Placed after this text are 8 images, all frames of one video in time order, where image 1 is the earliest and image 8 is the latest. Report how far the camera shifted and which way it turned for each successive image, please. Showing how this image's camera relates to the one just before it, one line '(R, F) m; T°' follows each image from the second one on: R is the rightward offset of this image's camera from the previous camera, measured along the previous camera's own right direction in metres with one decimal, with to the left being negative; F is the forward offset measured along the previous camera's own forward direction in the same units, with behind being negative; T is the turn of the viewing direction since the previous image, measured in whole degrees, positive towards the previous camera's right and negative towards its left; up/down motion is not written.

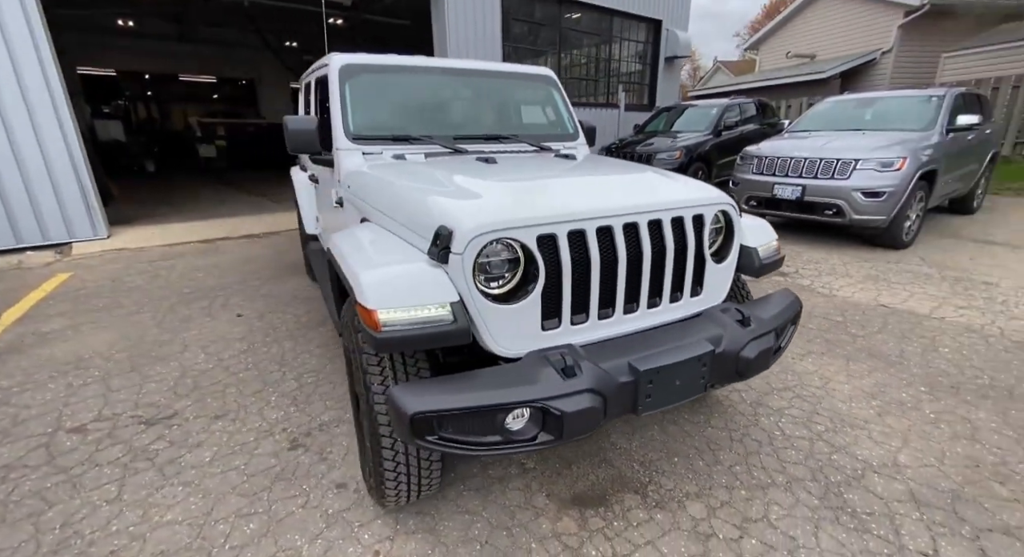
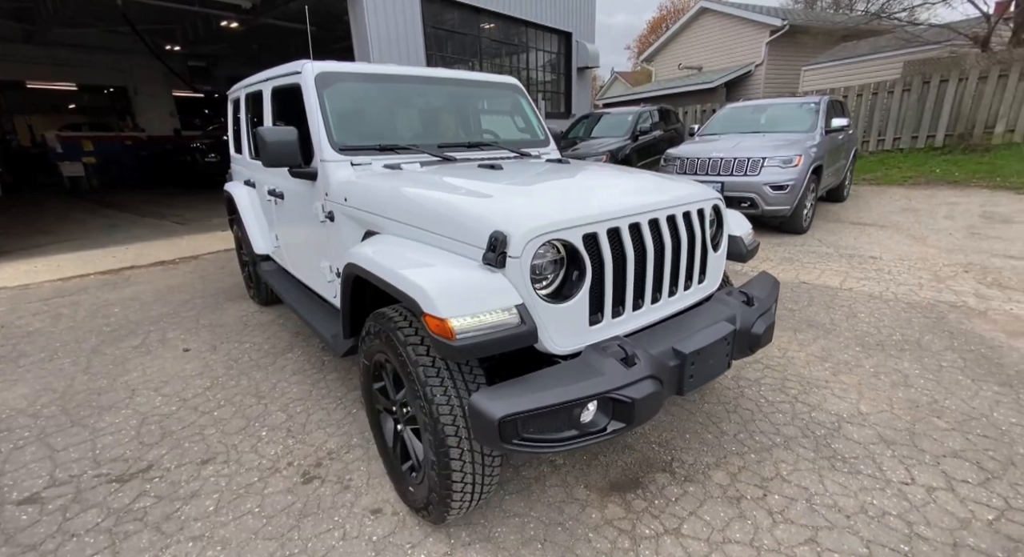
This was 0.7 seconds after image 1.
(-0.5, 0.0) m; +11°
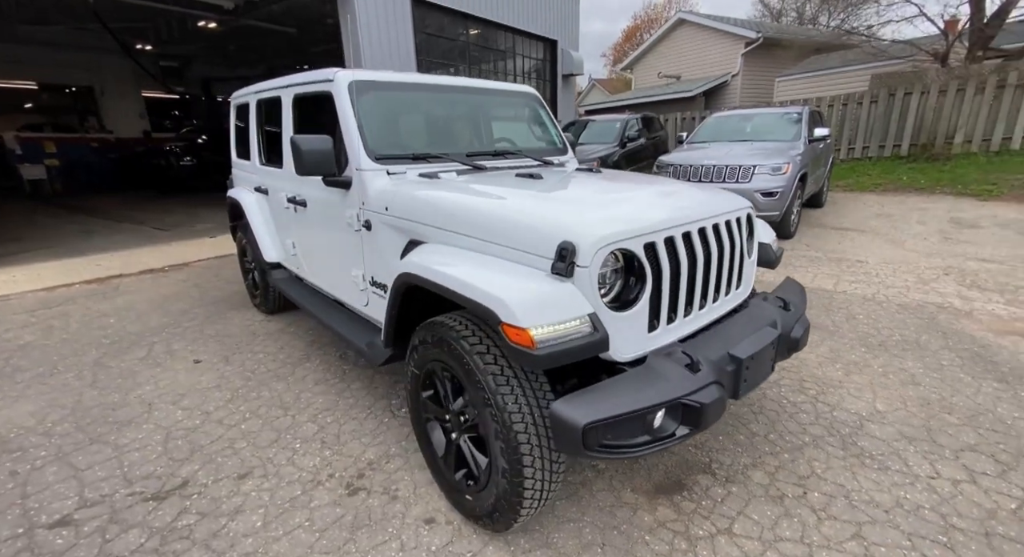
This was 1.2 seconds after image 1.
(-0.3, 0.0) m; +3°
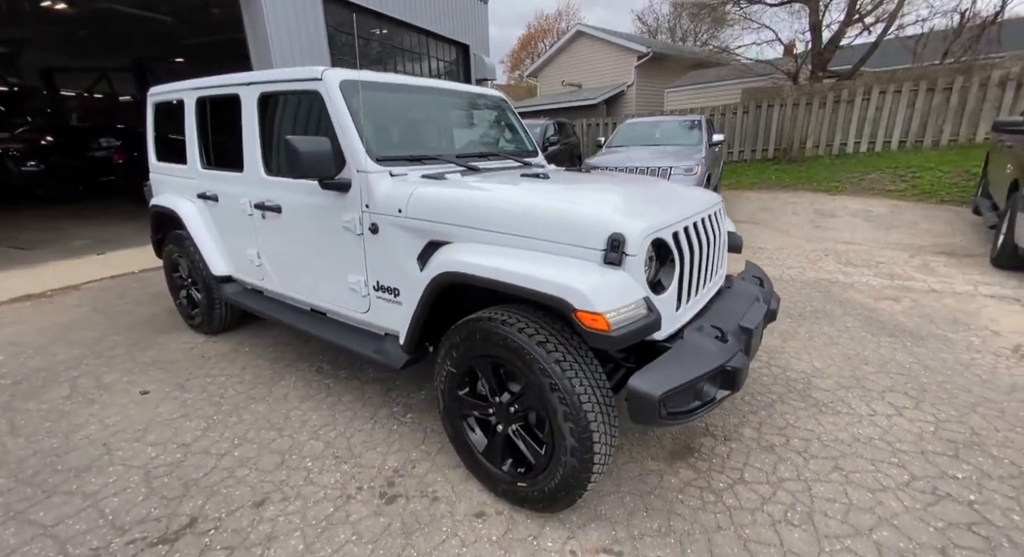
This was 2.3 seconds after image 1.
(-0.5, 0.0) m; +12°
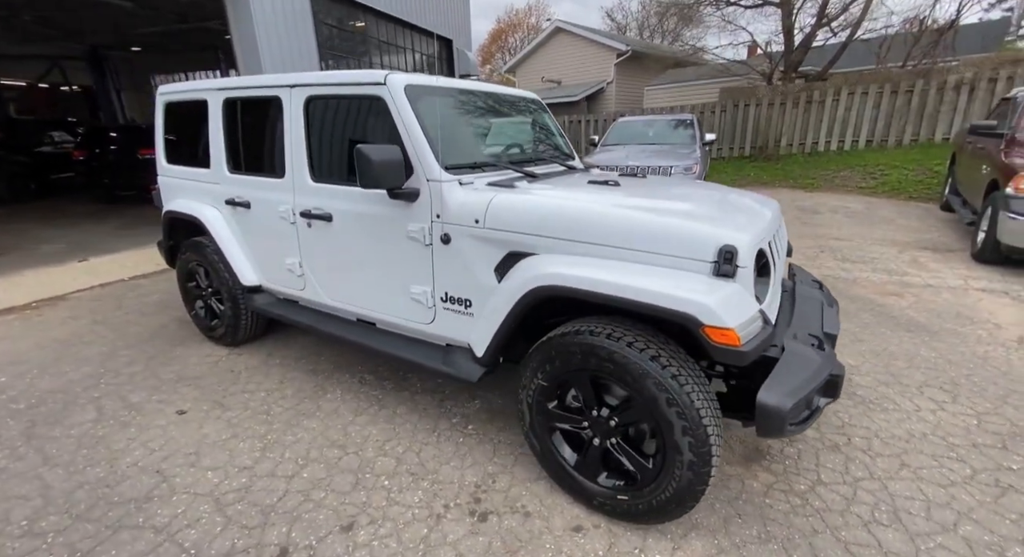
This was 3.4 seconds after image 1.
(-0.5, 0.0) m; +4°
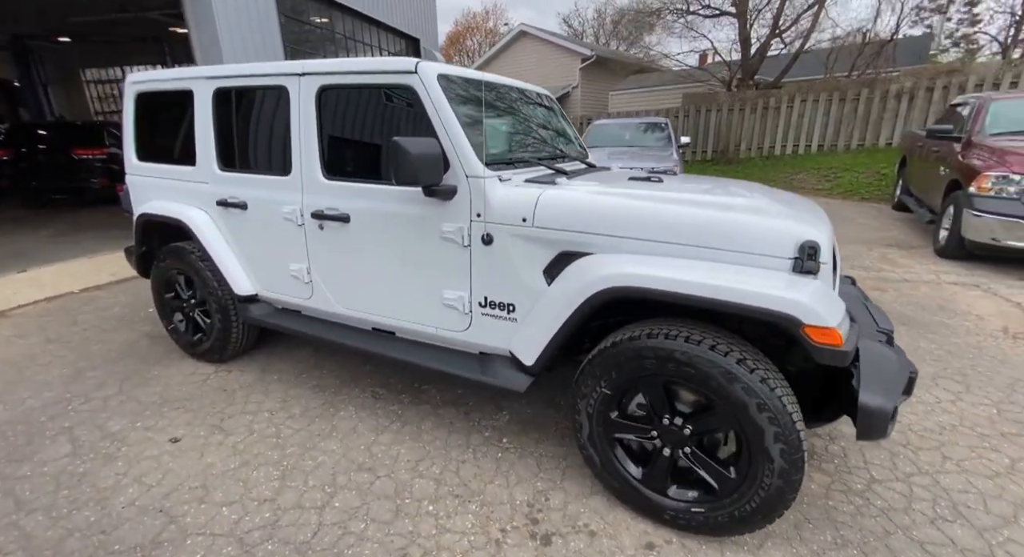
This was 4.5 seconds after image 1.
(-0.4, +0.2) m; +5°
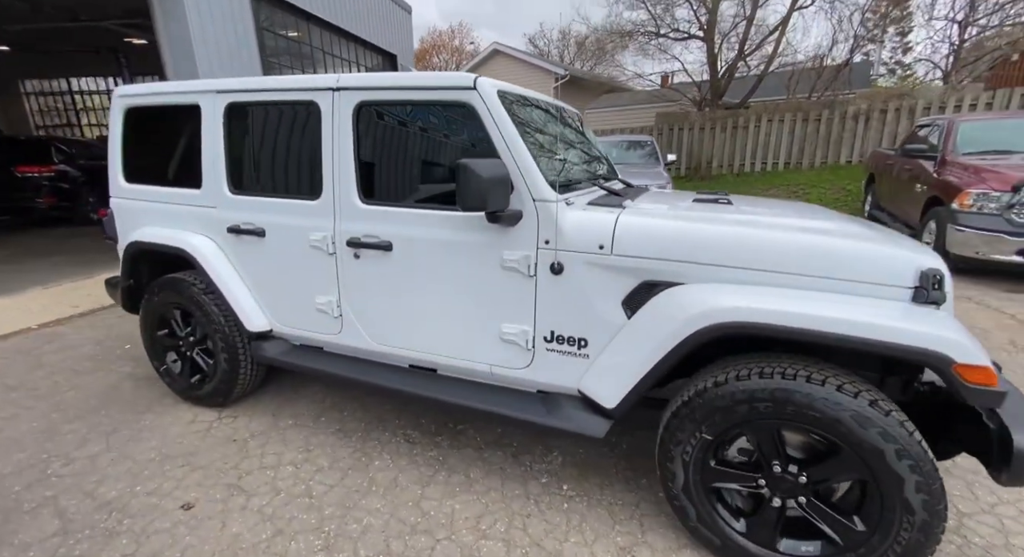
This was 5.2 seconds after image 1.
(-0.4, +0.2) m; +4°
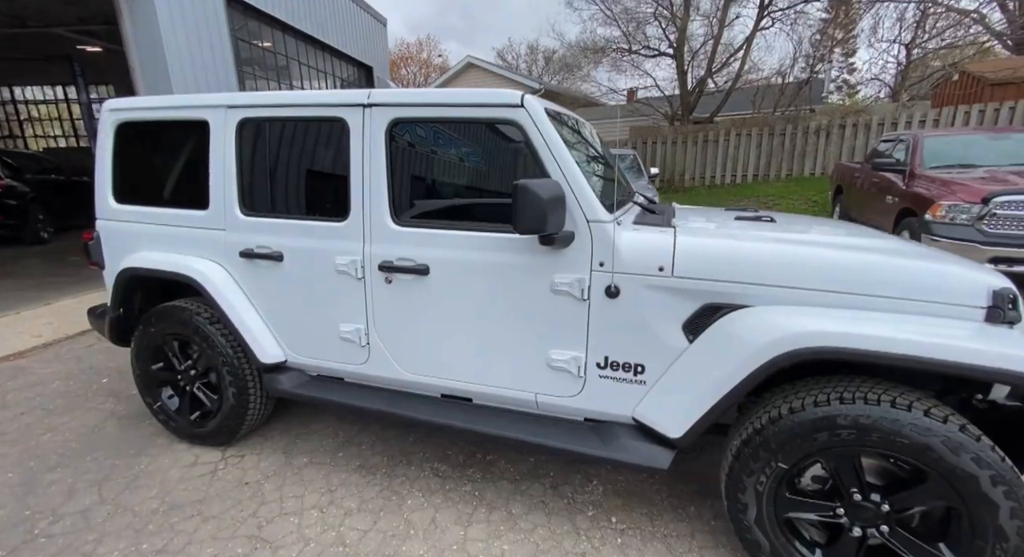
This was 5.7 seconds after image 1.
(-0.3, +0.1) m; +4°
